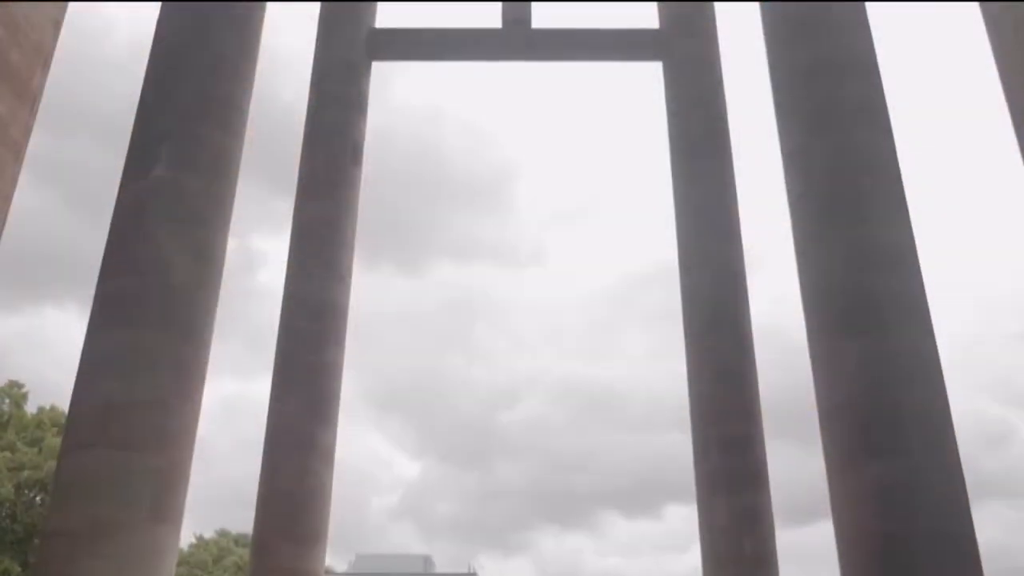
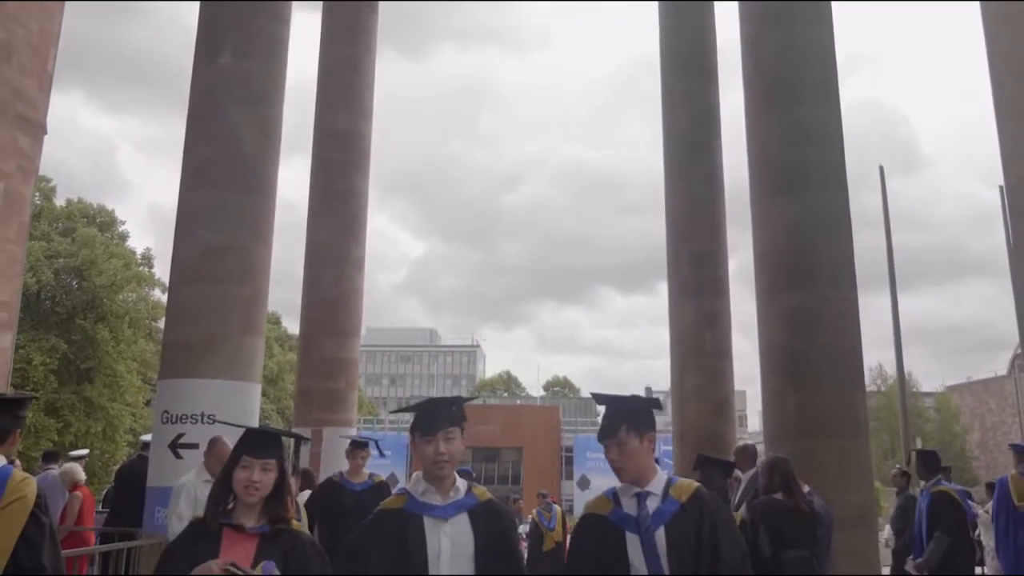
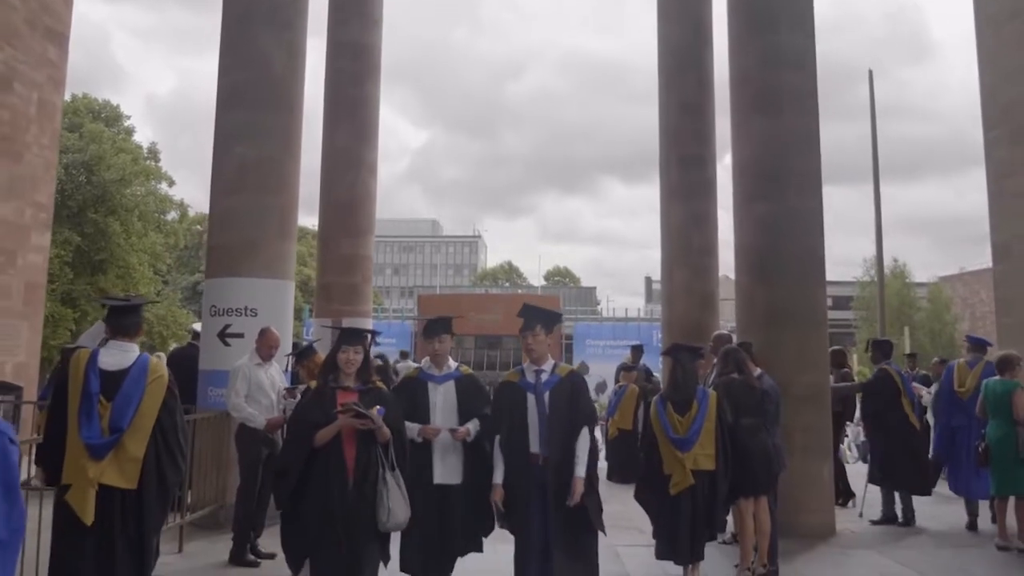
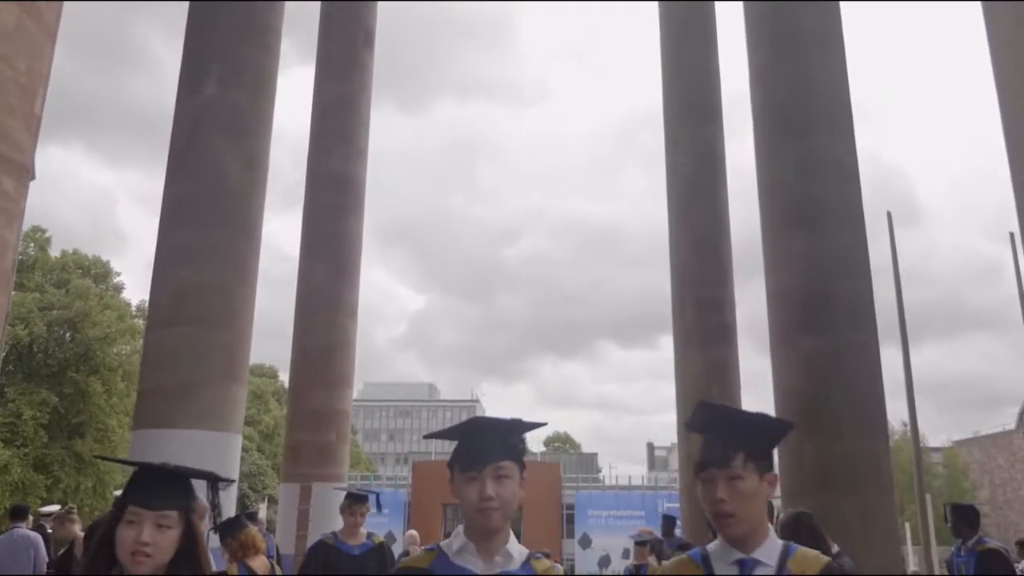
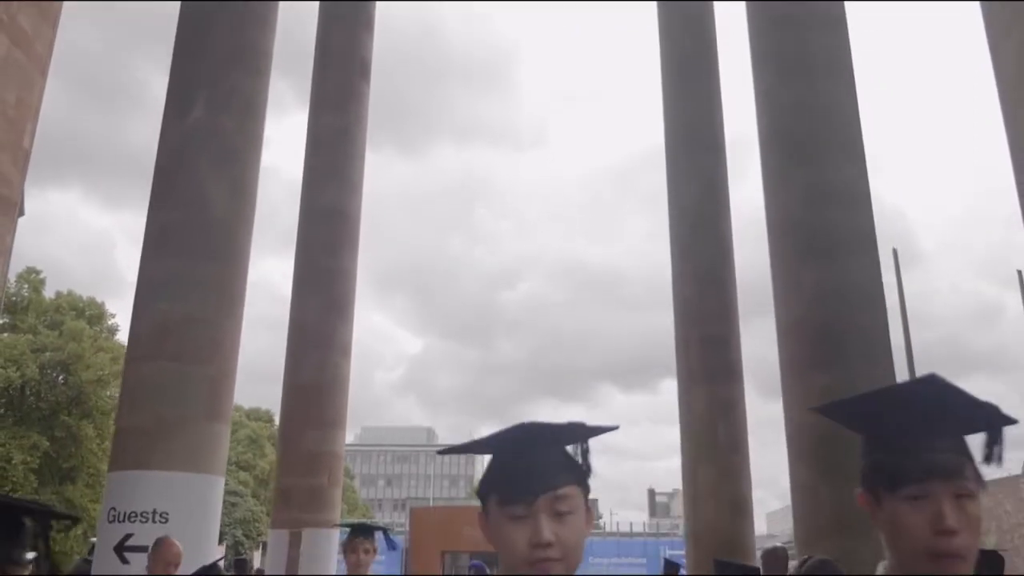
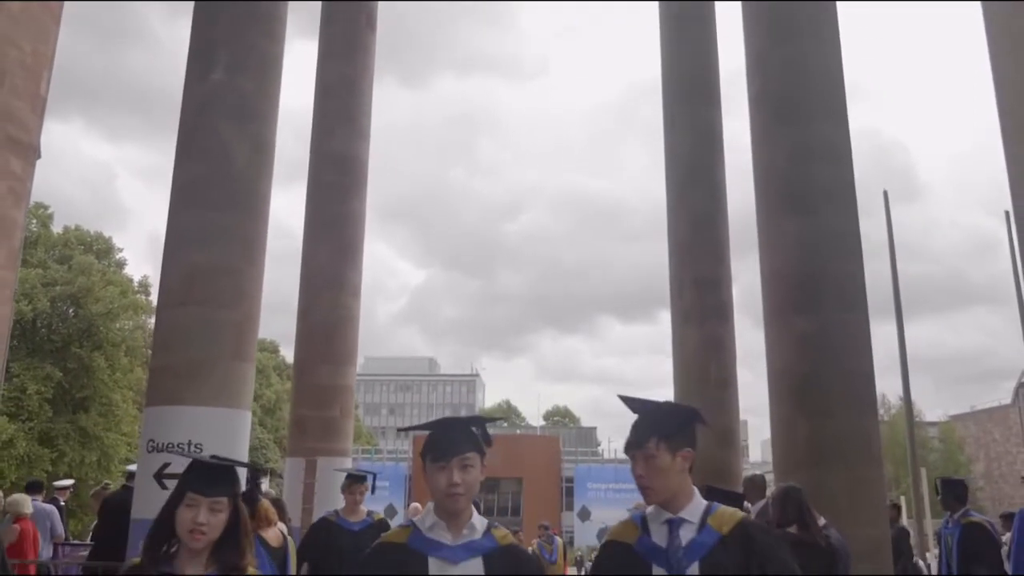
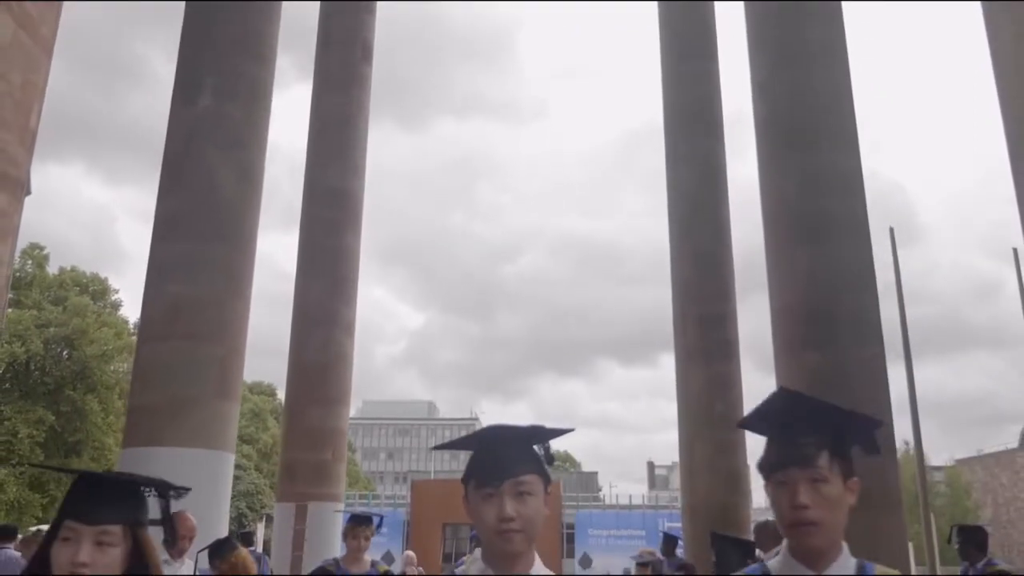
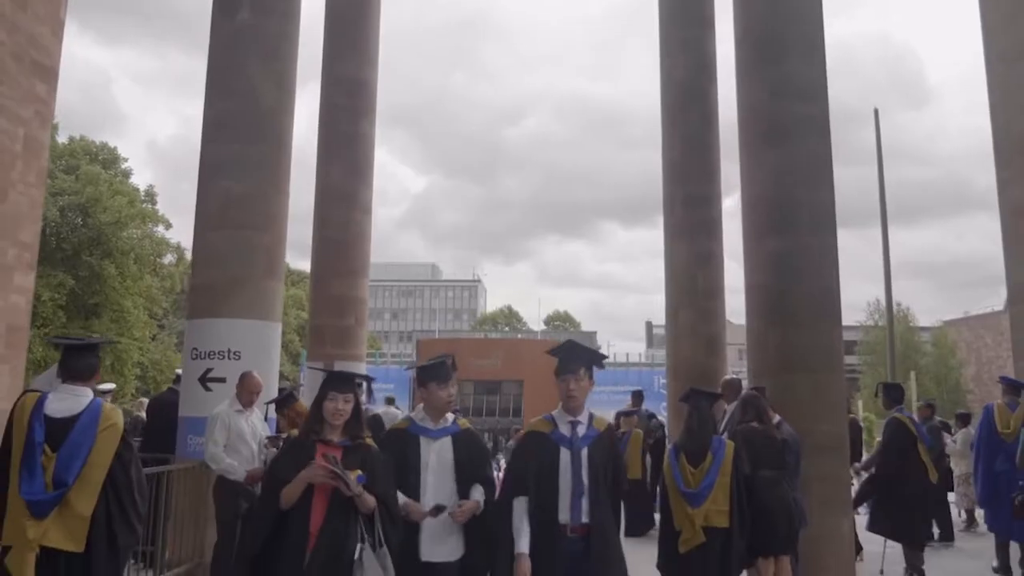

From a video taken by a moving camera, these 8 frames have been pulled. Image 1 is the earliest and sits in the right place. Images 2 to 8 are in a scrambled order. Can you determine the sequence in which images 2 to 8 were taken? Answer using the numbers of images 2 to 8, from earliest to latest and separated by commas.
5, 7, 4, 6, 2, 8, 3
